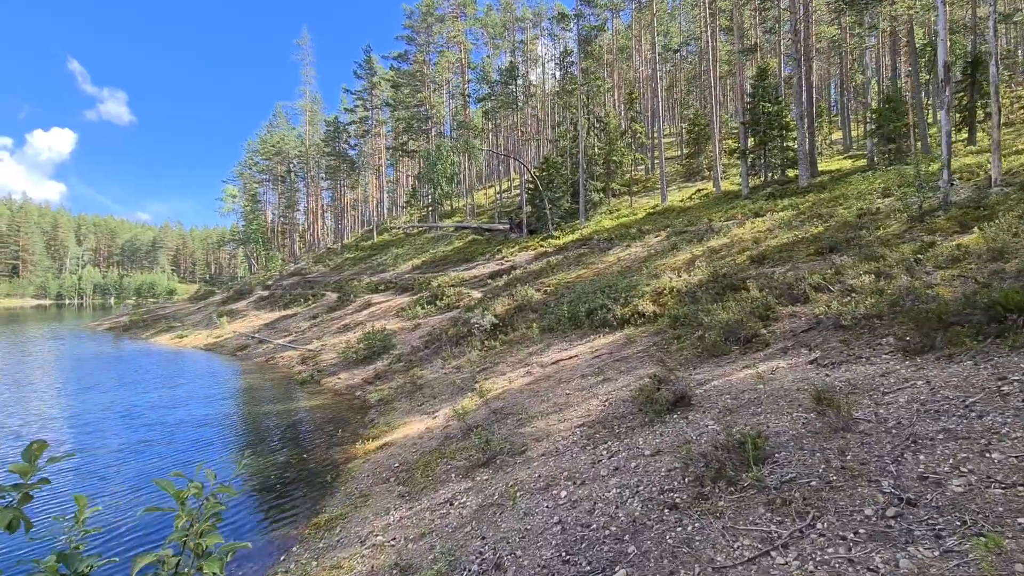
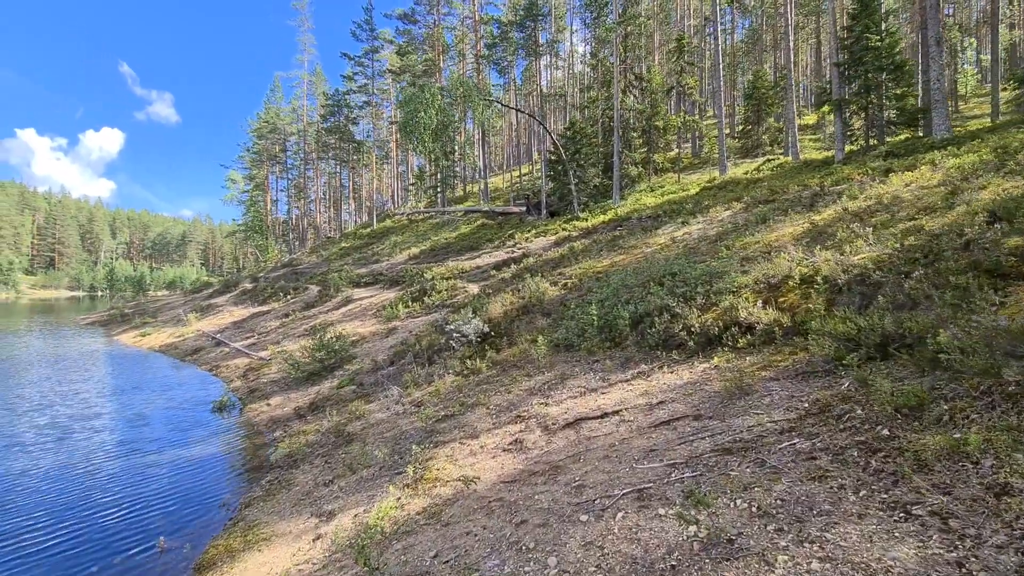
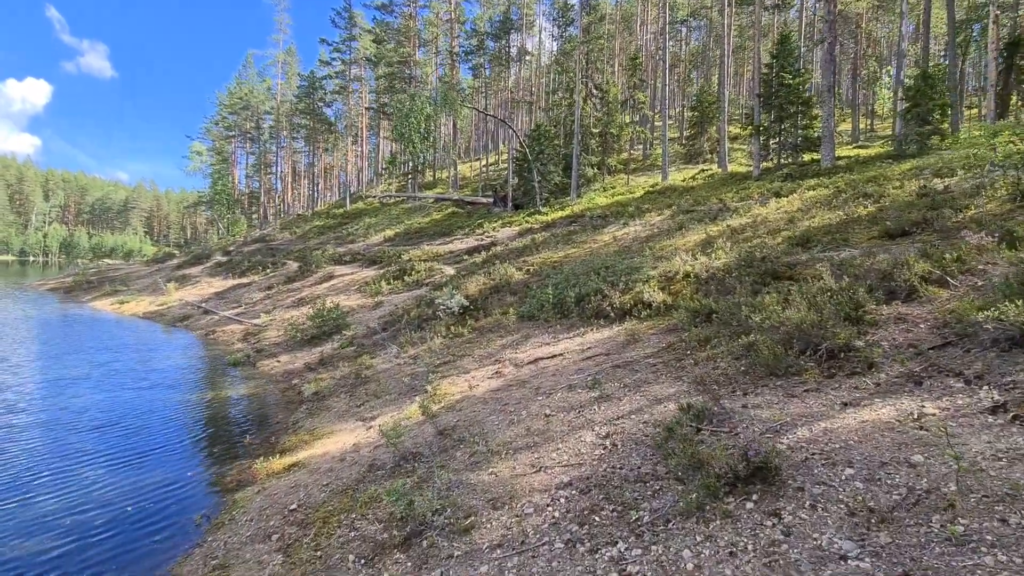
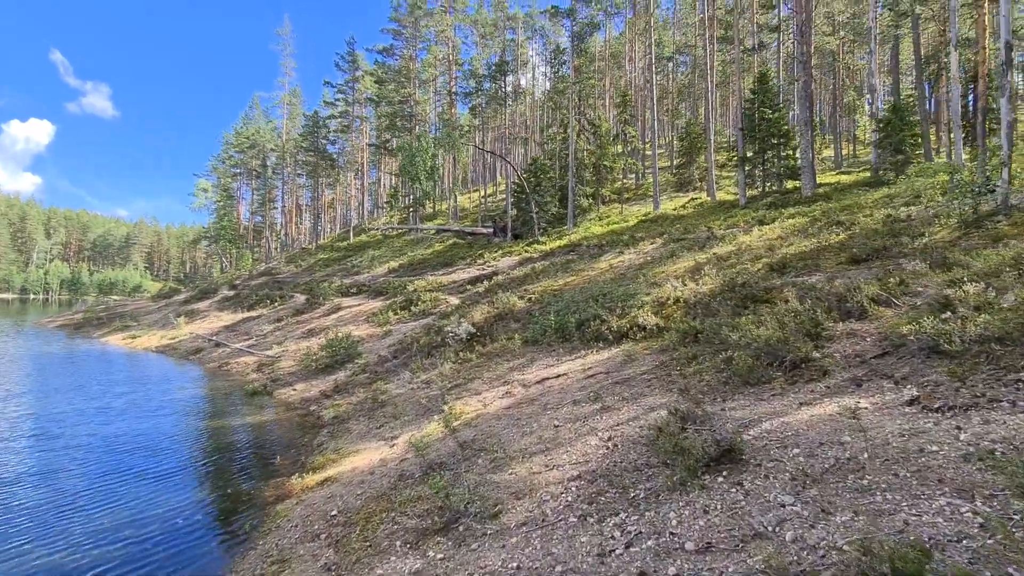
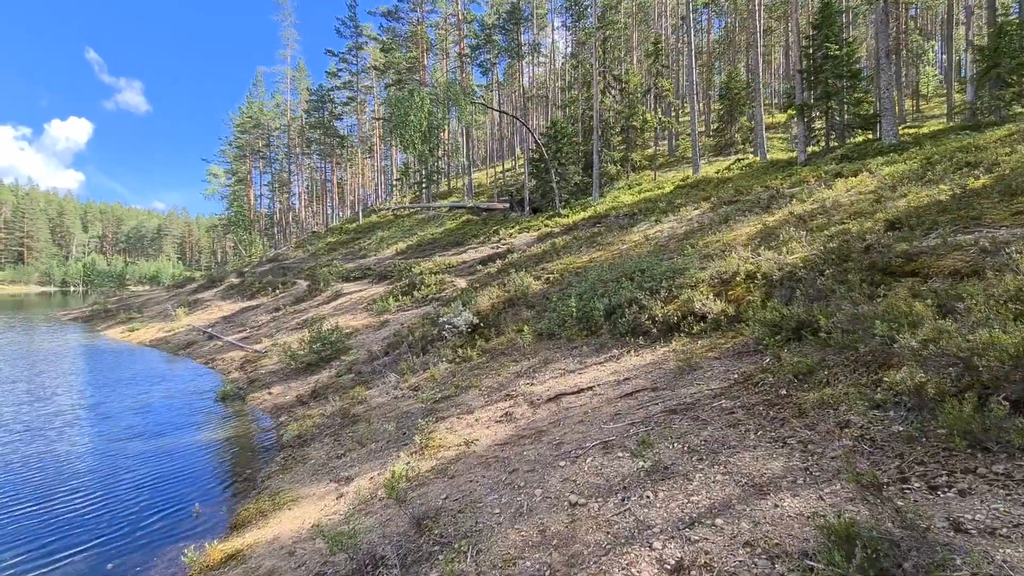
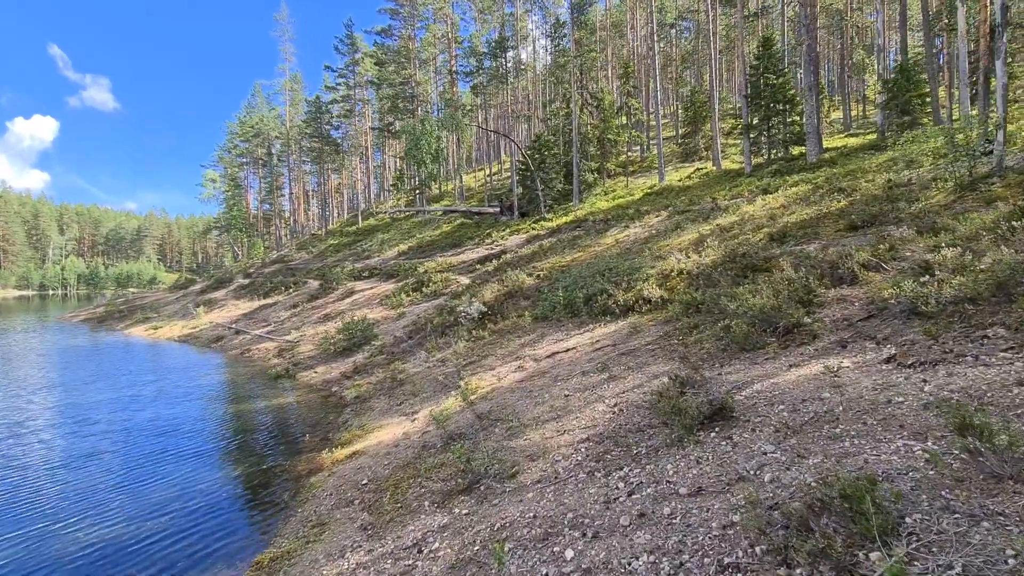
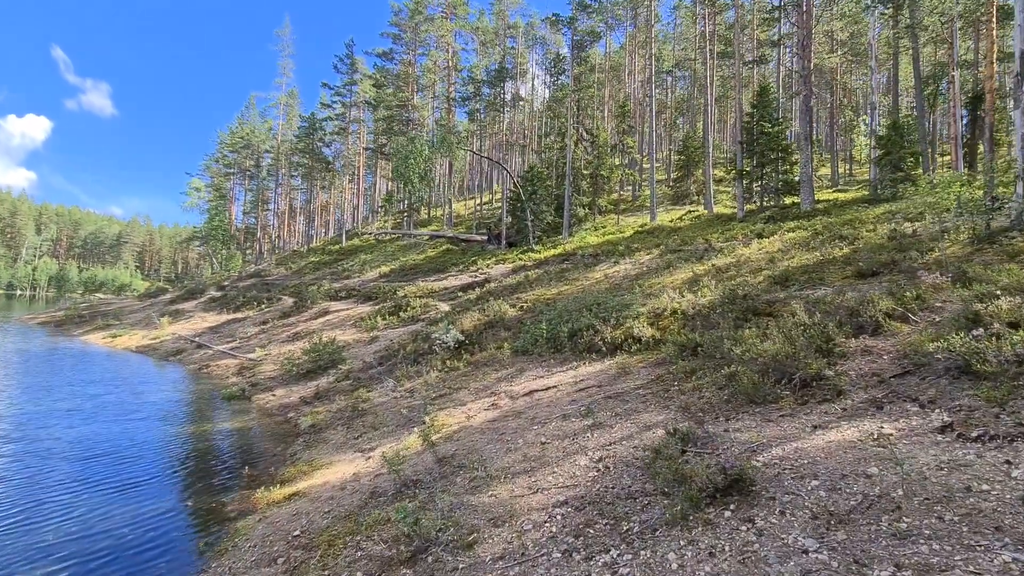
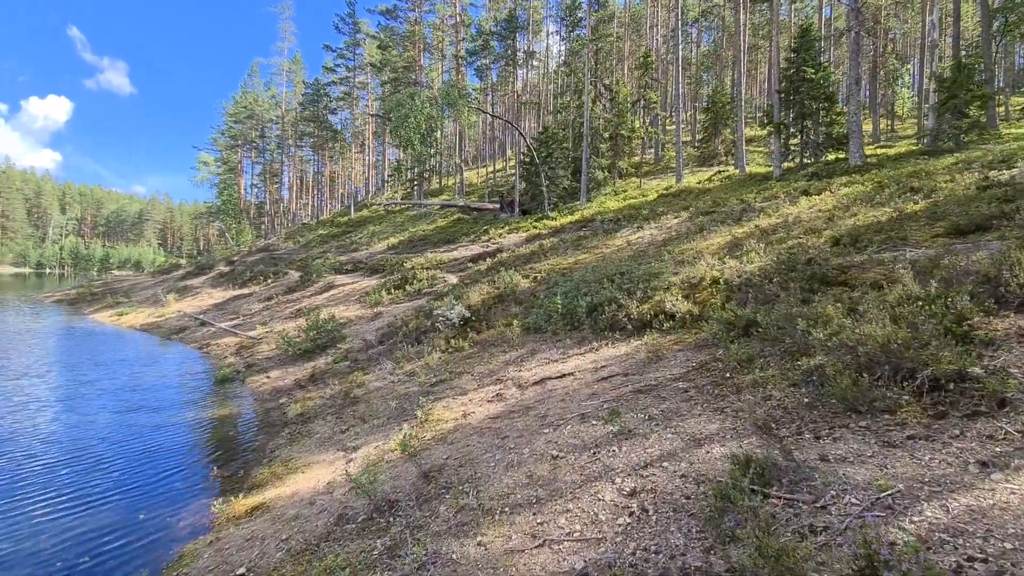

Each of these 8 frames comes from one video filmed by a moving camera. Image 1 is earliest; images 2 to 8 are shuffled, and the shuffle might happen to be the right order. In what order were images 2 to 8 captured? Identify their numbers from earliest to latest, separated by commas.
6, 4, 7, 3, 8, 5, 2
